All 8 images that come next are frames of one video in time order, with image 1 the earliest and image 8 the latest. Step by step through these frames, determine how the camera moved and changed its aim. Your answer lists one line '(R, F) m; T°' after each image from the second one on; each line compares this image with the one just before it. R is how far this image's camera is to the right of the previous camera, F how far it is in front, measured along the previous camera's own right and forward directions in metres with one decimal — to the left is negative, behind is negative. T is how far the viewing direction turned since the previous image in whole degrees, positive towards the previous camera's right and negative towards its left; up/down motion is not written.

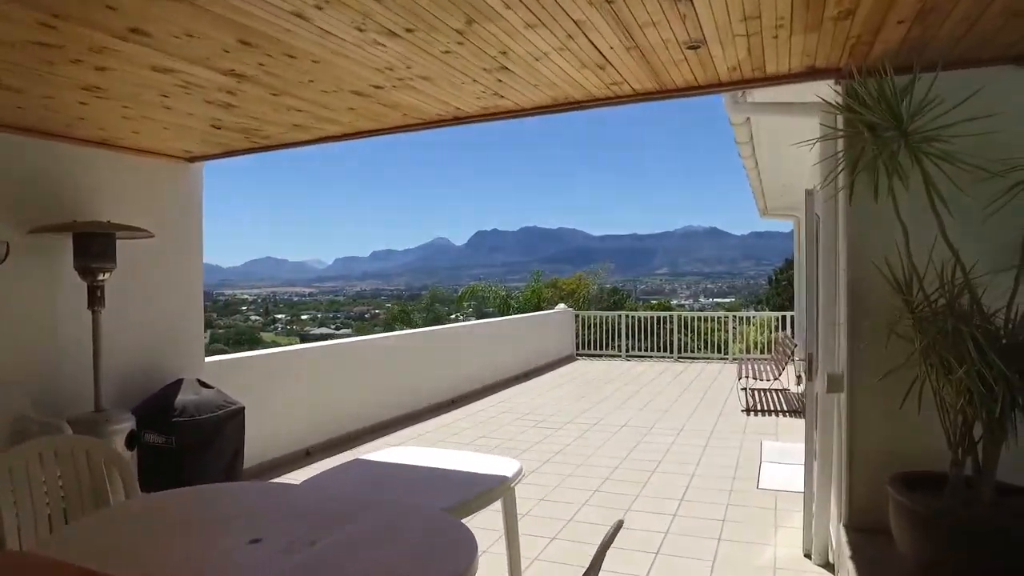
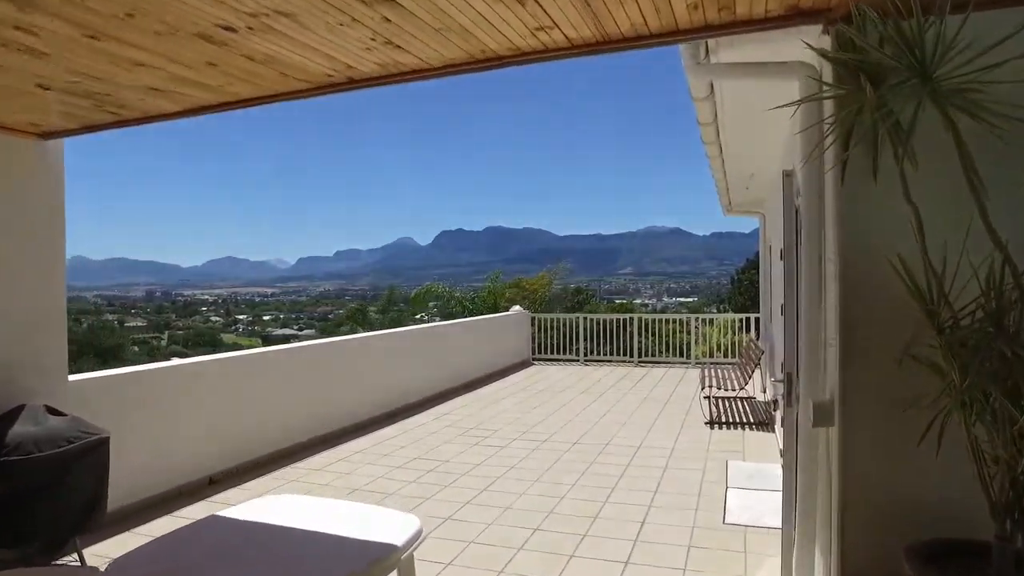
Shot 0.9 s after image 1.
(+0.2, +0.6) m; +3°
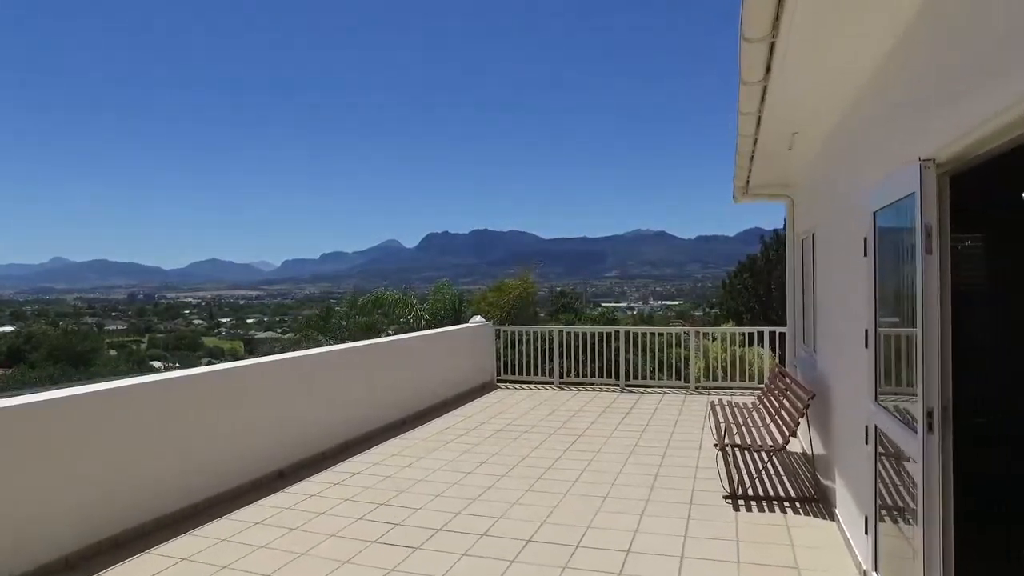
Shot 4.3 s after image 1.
(+0.4, +1.8) m; +1°
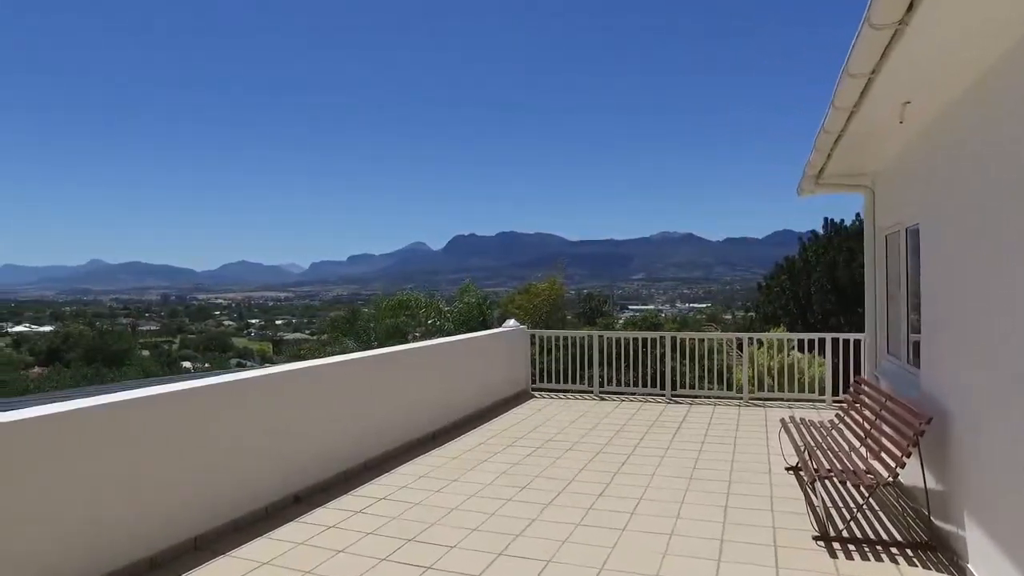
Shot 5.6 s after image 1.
(-0.1, +0.6) m; -2°
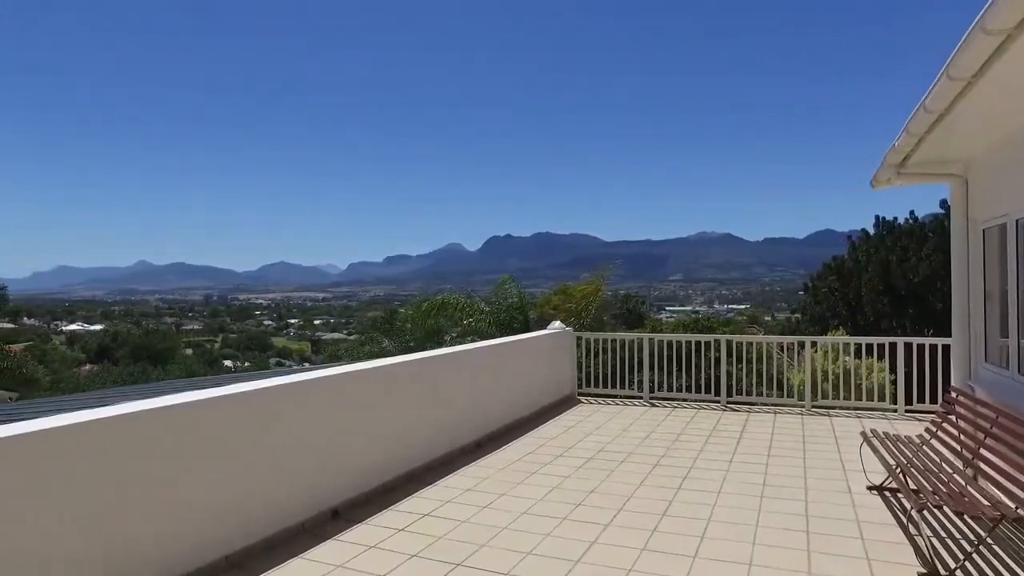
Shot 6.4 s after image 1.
(-0.1, +0.3) m; -3°
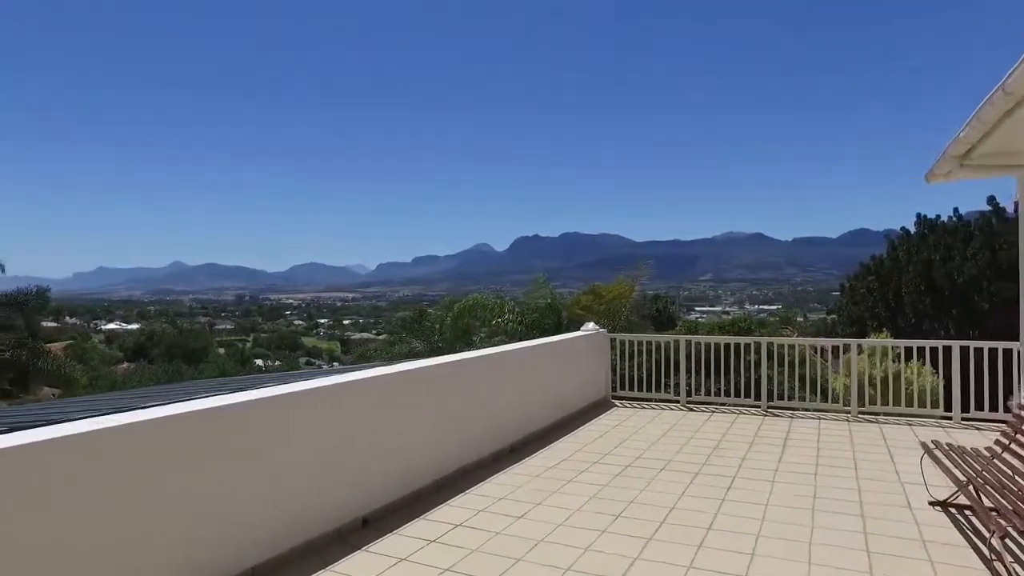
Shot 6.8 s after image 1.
(-0.1, +0.2) m; -2°
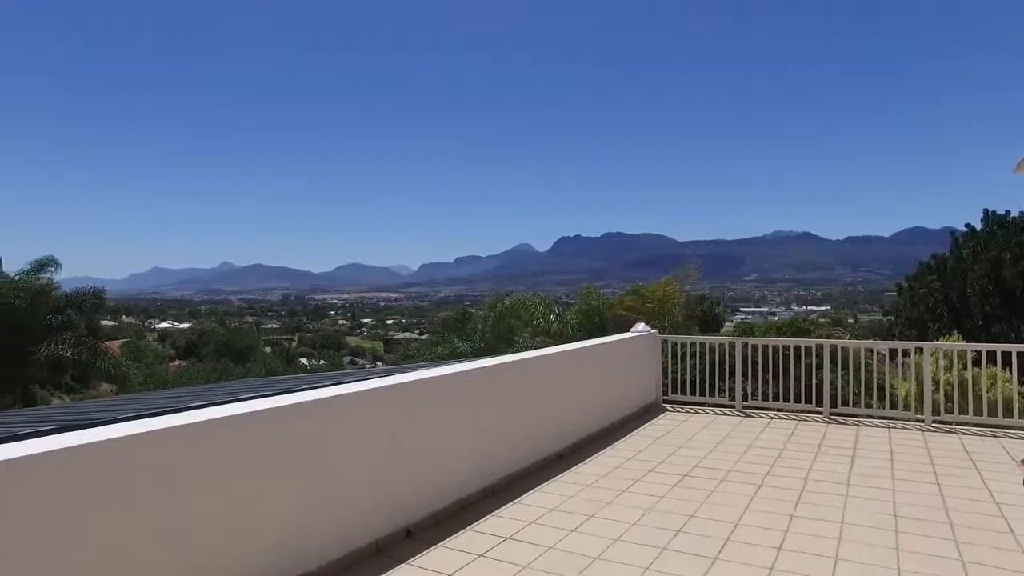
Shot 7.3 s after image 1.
(-0.1, +0.2) m; -4°
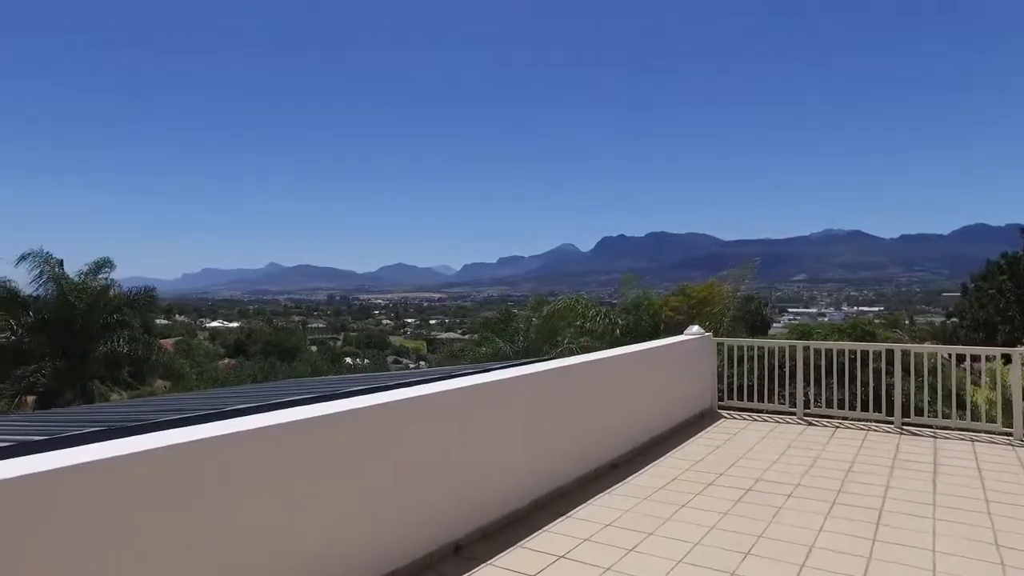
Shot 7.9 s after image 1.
(-0.1, +0.2) m; -4°
